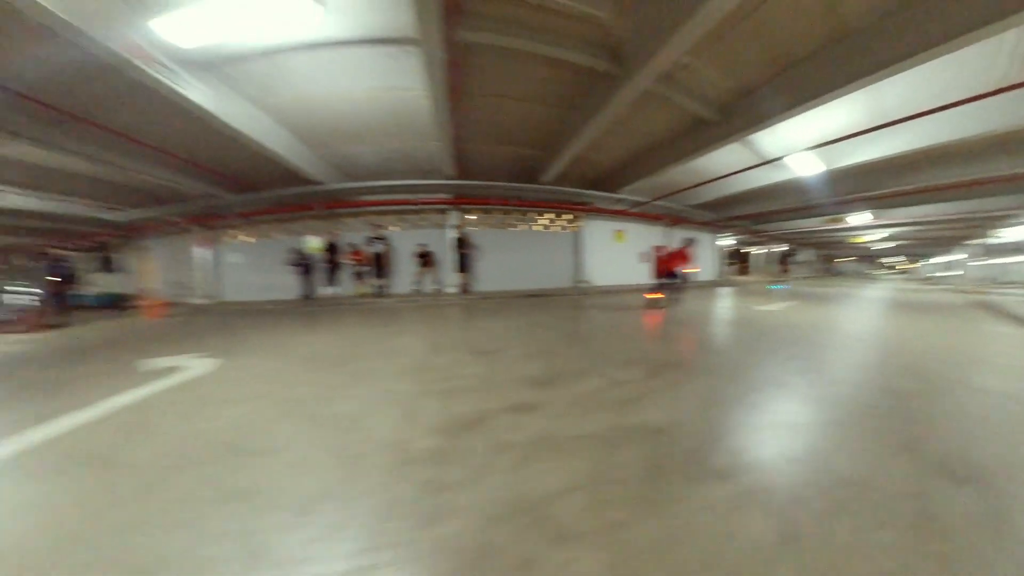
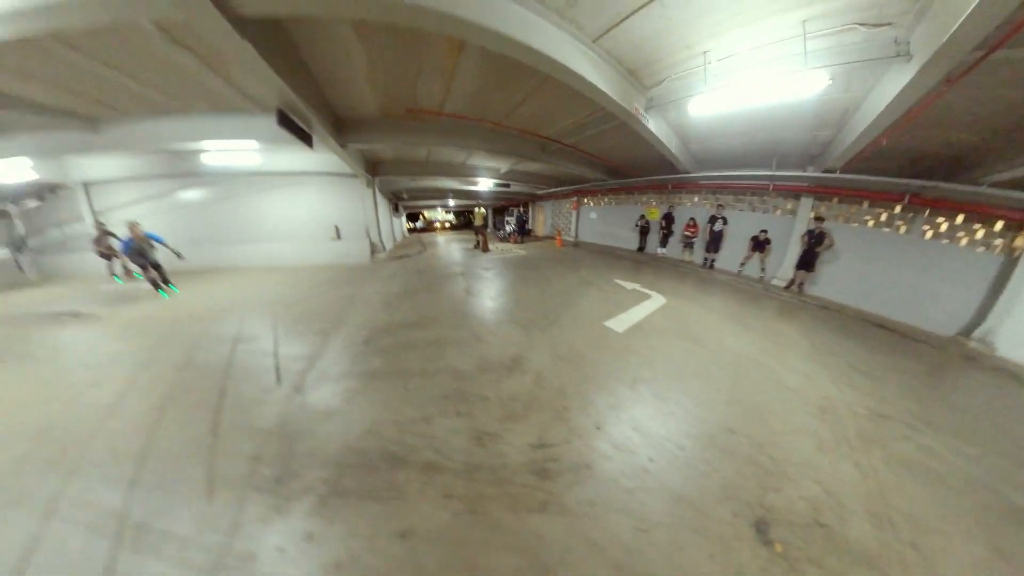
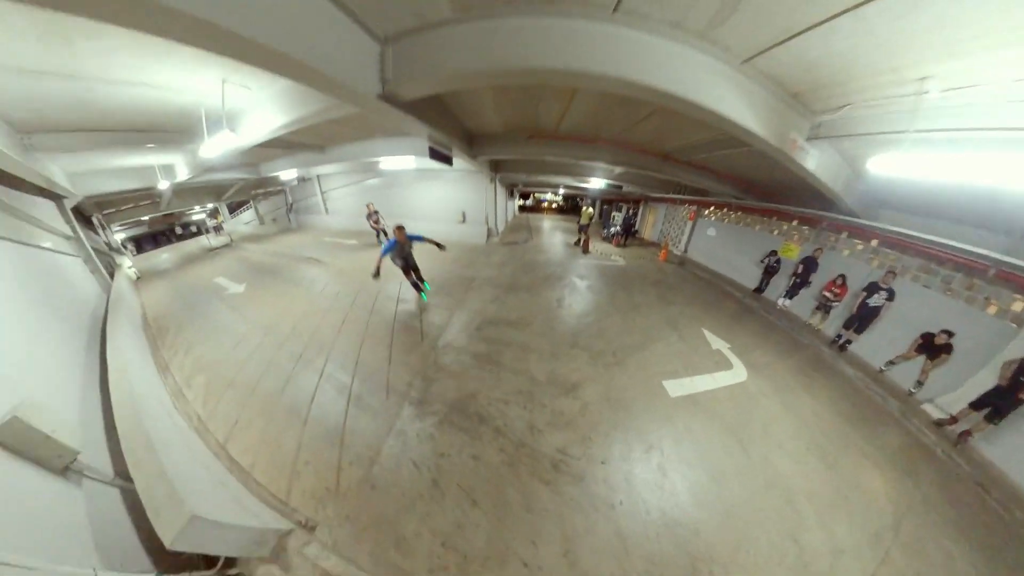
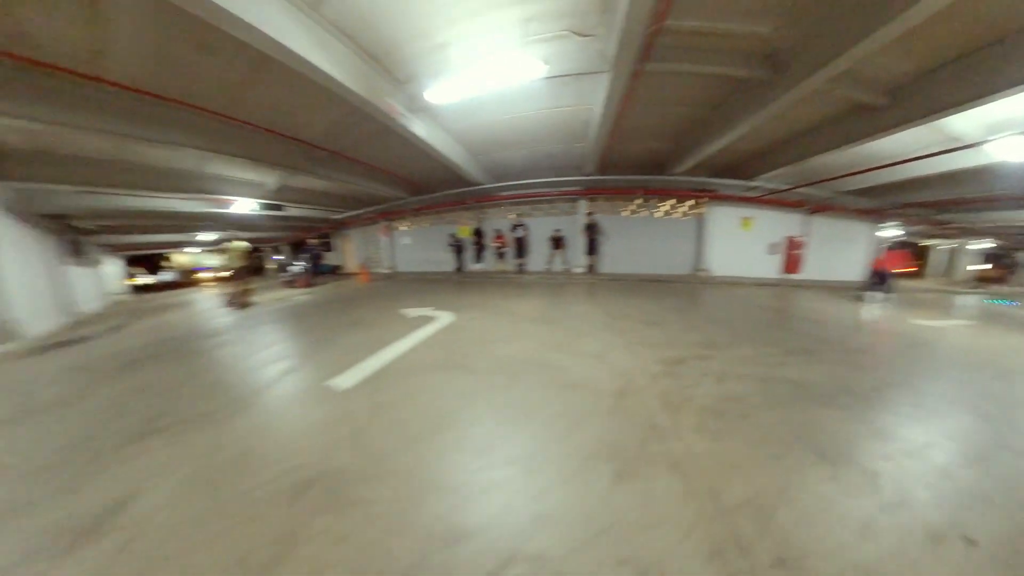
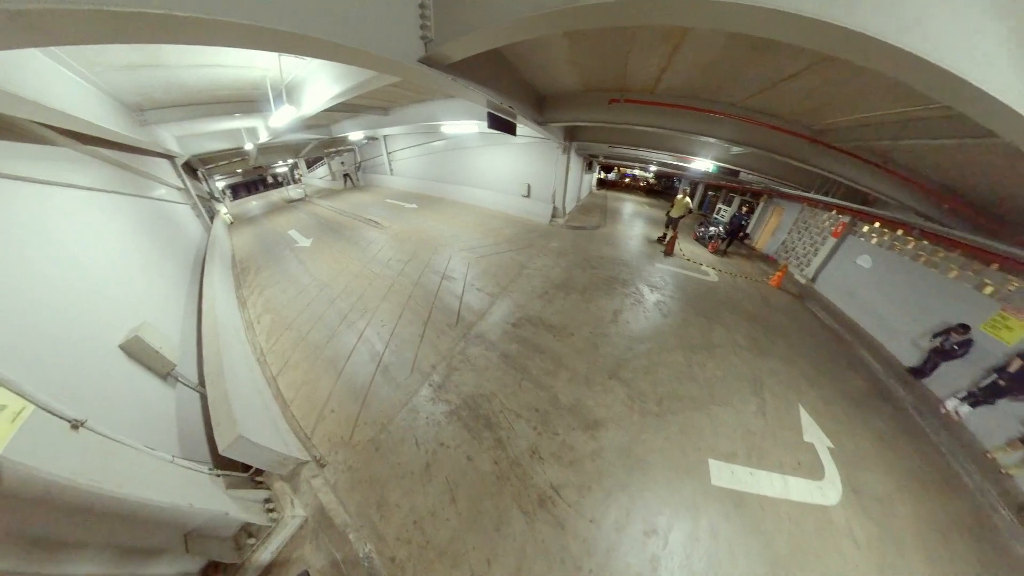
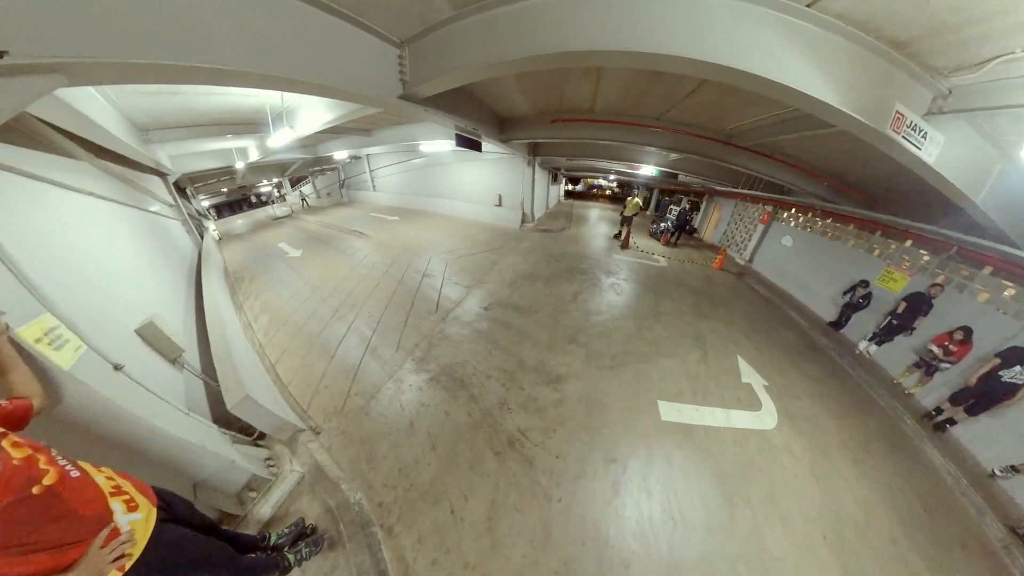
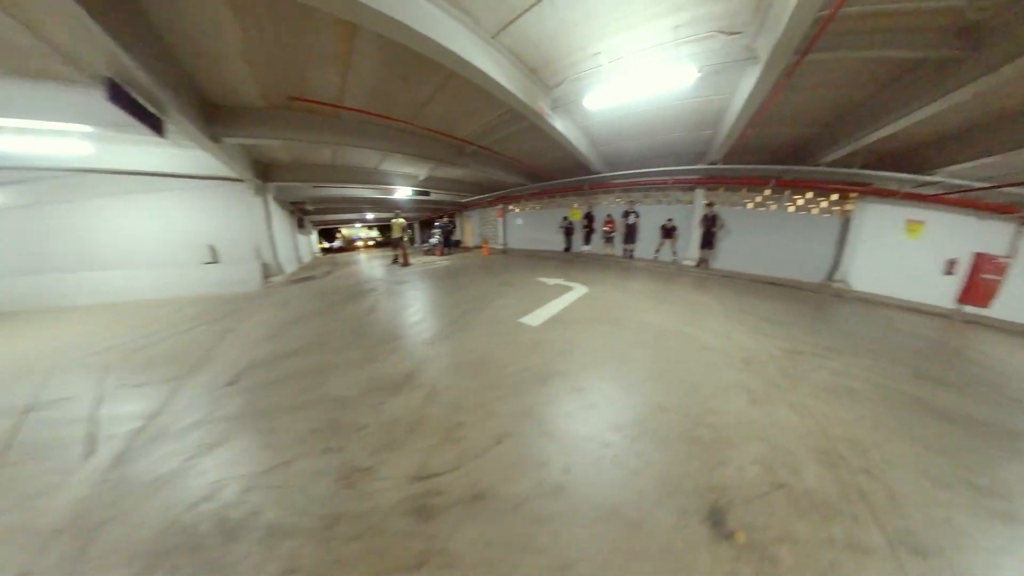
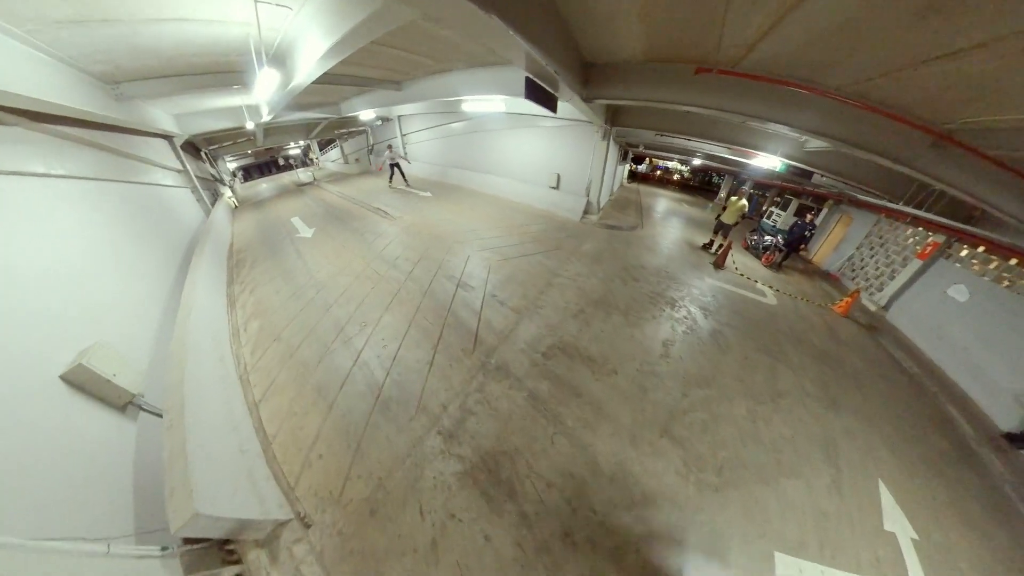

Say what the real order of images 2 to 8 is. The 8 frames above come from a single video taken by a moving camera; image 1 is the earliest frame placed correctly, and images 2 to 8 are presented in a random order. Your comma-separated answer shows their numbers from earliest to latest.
4, 7, 2, 3, 6, 5, 8
